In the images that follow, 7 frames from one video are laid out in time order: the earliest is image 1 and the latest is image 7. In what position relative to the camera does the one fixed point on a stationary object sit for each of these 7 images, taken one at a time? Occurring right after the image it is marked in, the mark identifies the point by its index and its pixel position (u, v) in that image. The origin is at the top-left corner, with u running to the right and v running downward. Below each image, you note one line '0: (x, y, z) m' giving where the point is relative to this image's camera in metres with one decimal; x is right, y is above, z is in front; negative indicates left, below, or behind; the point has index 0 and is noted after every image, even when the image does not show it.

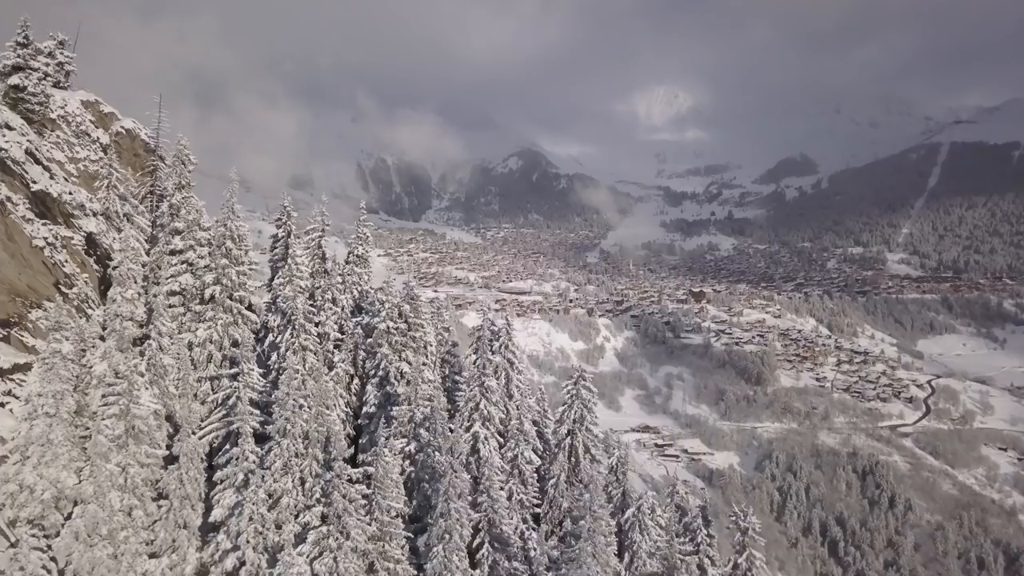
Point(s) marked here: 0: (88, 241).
0: (-14.0, +1.5, +17.8) m
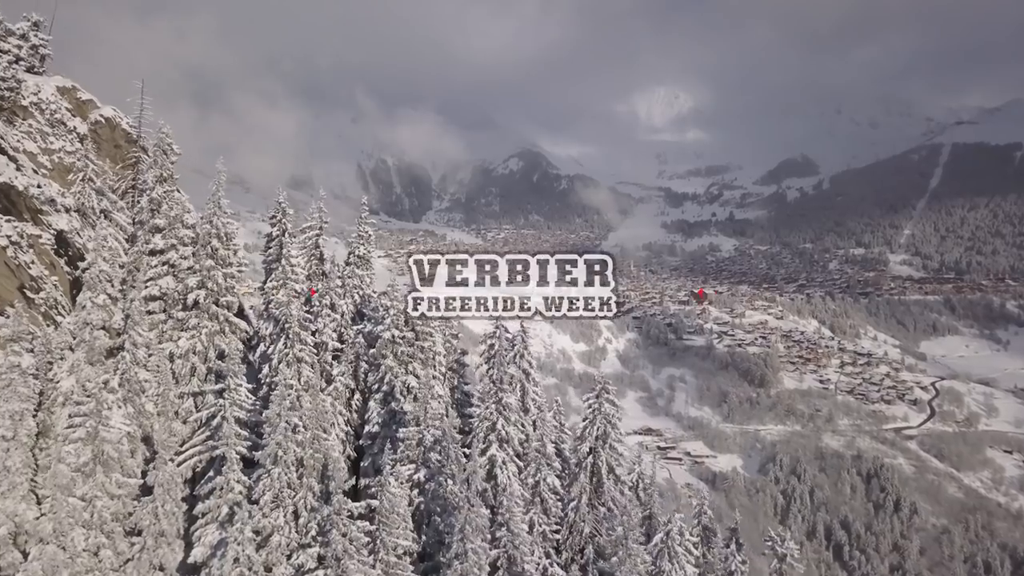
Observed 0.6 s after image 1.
0: (-13.6, +1.4, +16.5) m
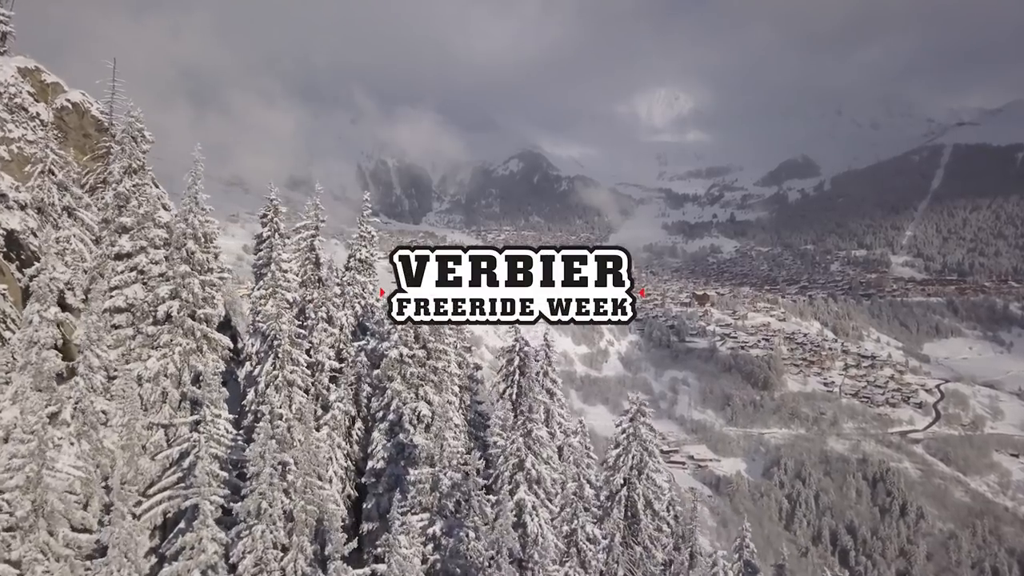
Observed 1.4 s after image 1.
0: (-13.1, +1.2, +14.9) m
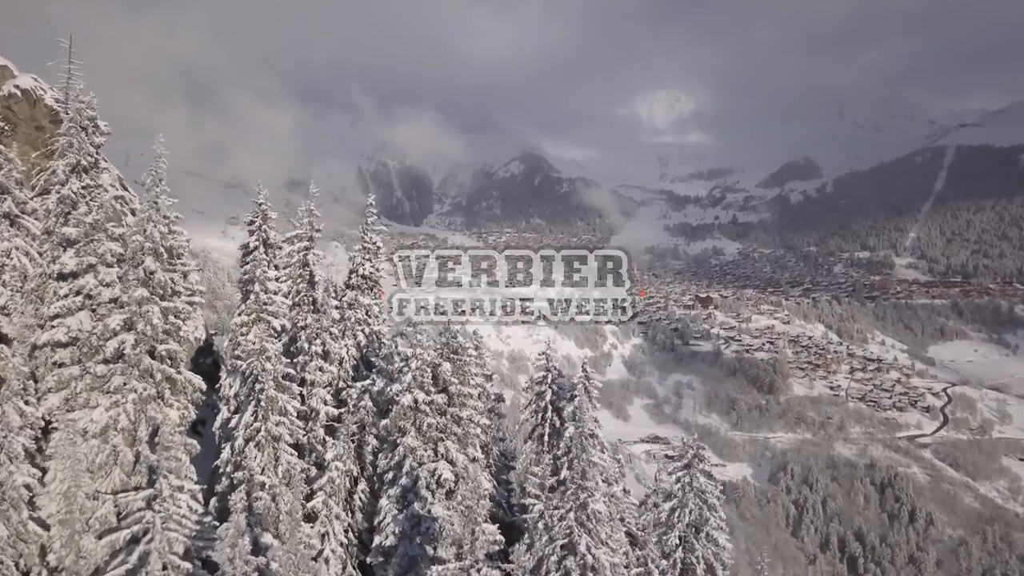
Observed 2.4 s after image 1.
0: (-12.5, +0.8, +13.0) m
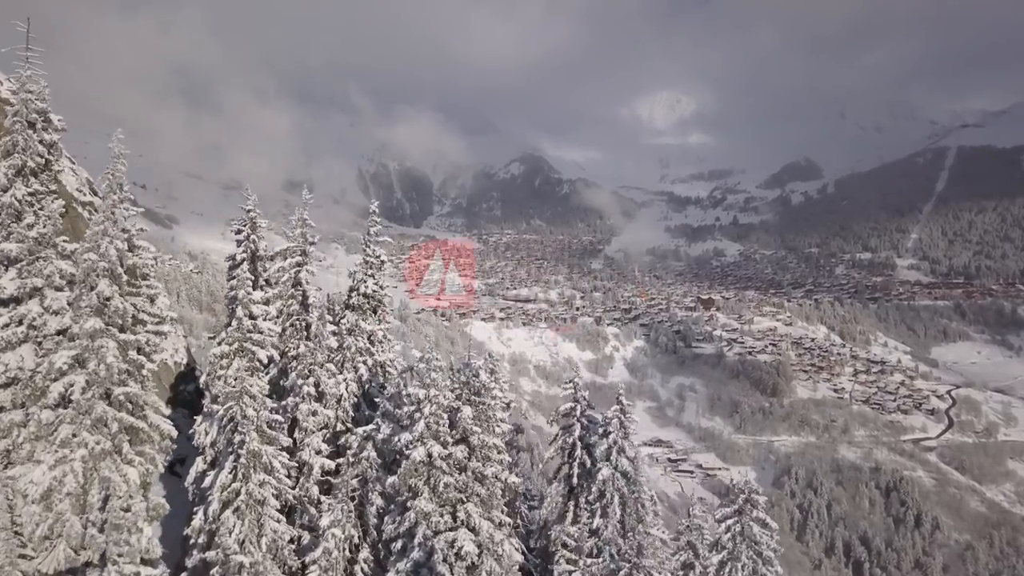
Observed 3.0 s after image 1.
0: (-12.2, +0.5, +11.7) m
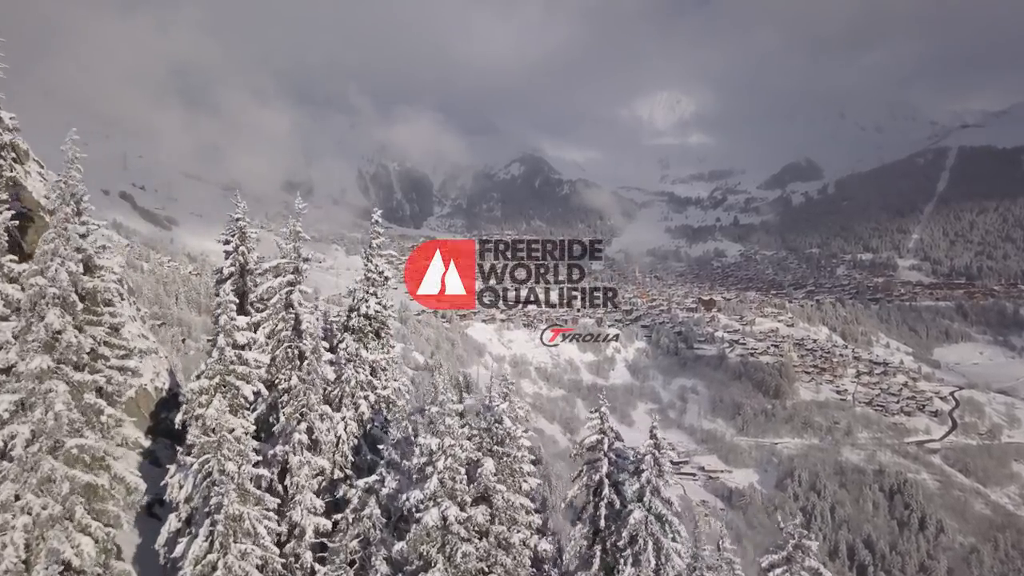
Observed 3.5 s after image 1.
0: (-11.9, +0.2, +10.7) m
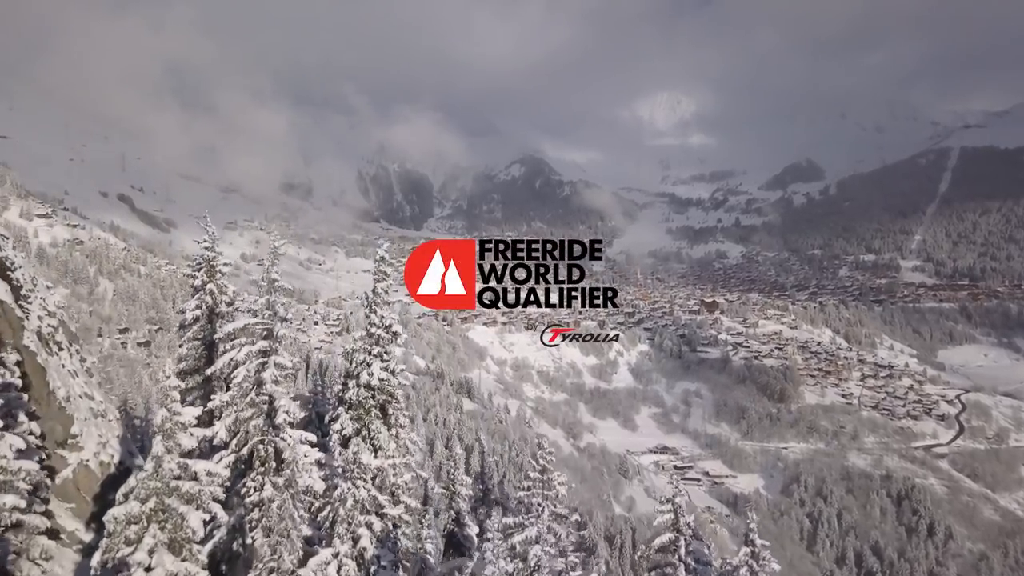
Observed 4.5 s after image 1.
0: (-11.3, -0.4, +8.8) m
